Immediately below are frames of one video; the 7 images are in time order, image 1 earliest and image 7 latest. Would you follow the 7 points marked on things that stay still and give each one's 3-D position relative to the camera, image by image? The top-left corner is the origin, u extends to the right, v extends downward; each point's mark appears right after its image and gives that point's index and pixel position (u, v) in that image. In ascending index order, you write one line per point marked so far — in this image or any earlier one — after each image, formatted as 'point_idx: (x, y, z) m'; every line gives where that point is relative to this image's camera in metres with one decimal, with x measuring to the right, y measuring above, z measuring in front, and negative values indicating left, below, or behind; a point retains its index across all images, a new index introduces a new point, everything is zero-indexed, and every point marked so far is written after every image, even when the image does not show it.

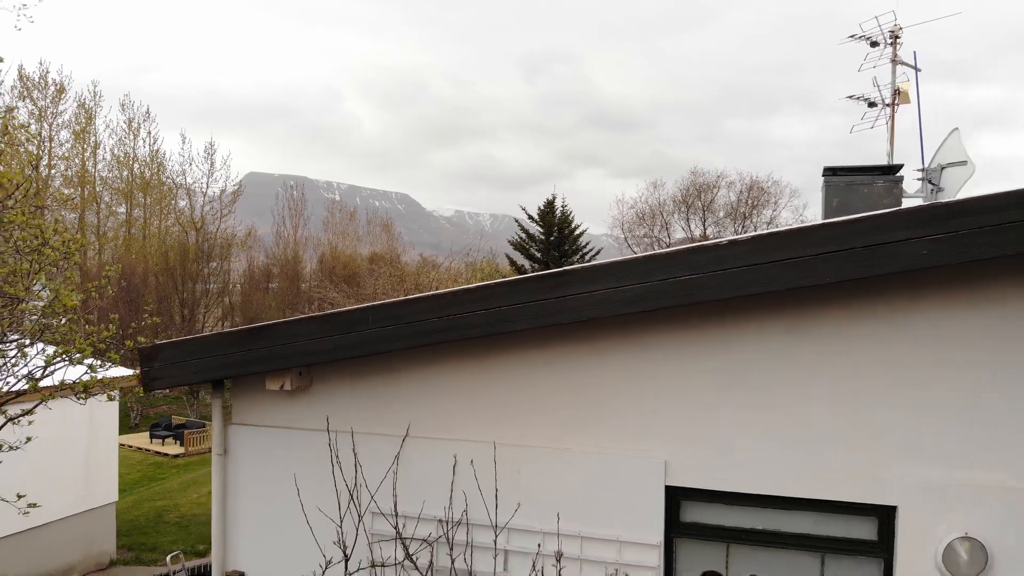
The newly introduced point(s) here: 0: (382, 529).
0: (-0.8, -1.5, +3.9) m
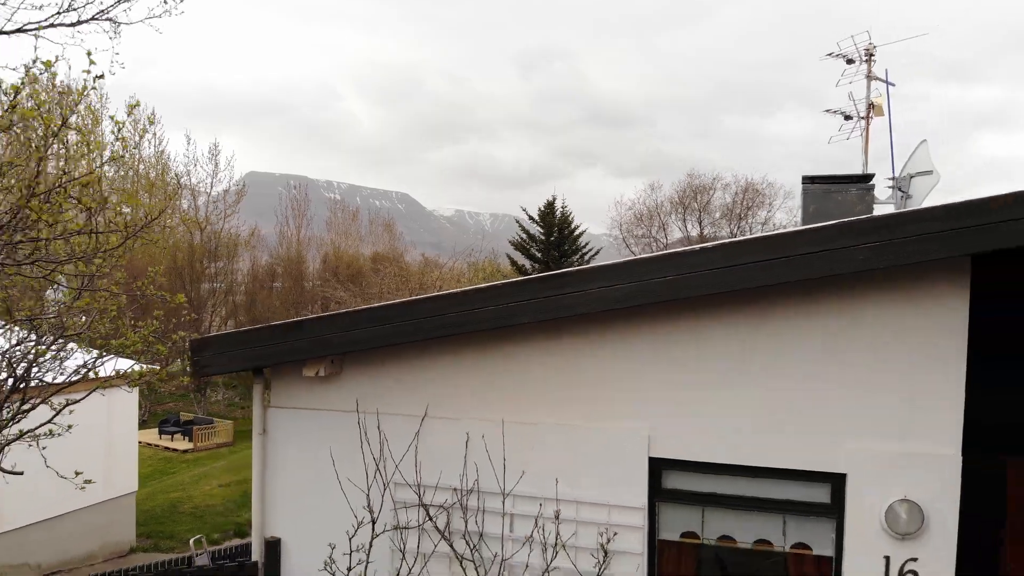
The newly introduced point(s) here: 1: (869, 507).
0: (-0.7, -1.5, +4.4) m
1: (+2.1, -1.3, +3.7) m
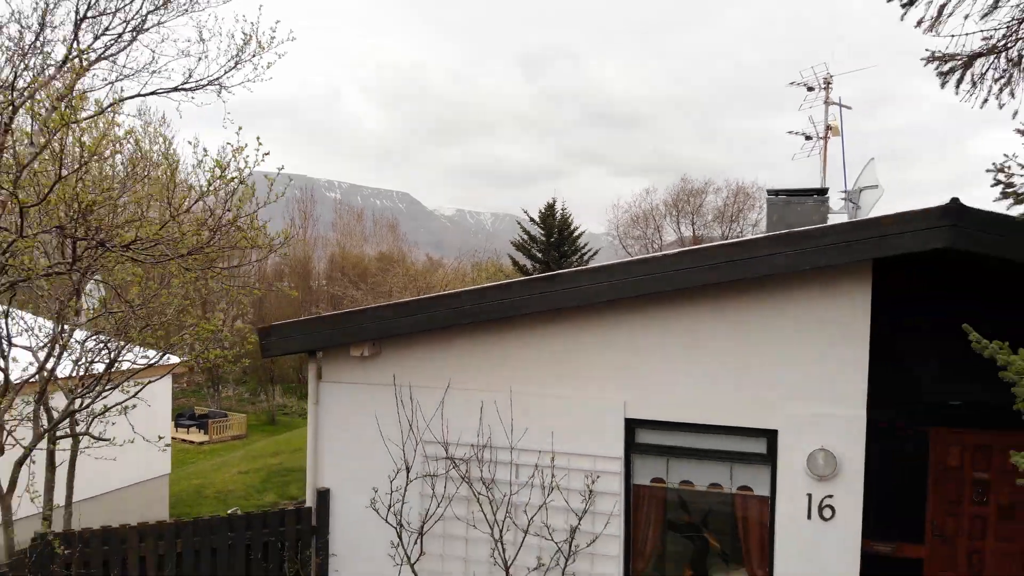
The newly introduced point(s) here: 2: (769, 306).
0: (-0.7, -1.4, +5.5) m
1: (+2.2, -1.3, +4.8) m
2: (+2.0, -0.1, +4.9) m
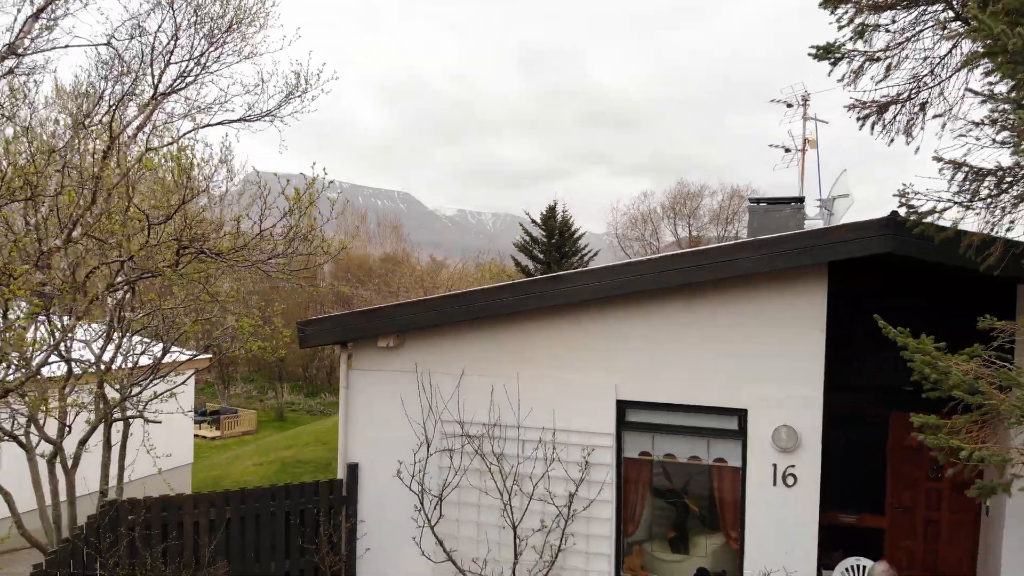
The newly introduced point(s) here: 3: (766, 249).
0: (-0.6, -1.4, +6.3) m
1: (+2.2, -1.3, +5.6) m
2: (+2.1, -0.1, +5.7) m
3: (+2.1, +0.3, +5.3) m
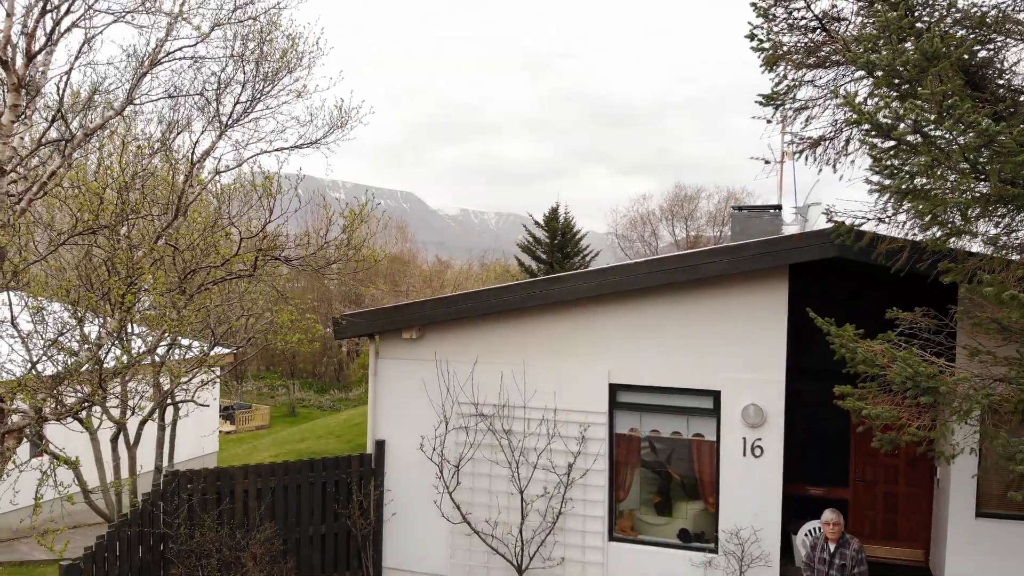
0: (-0.6, -1.4, +7.3) m
1: (+2.3, -1.3, +6.6) m
2: (+2.1, -0.1, +6.6) m
3: (+2.2, +0.3, +6.2) m
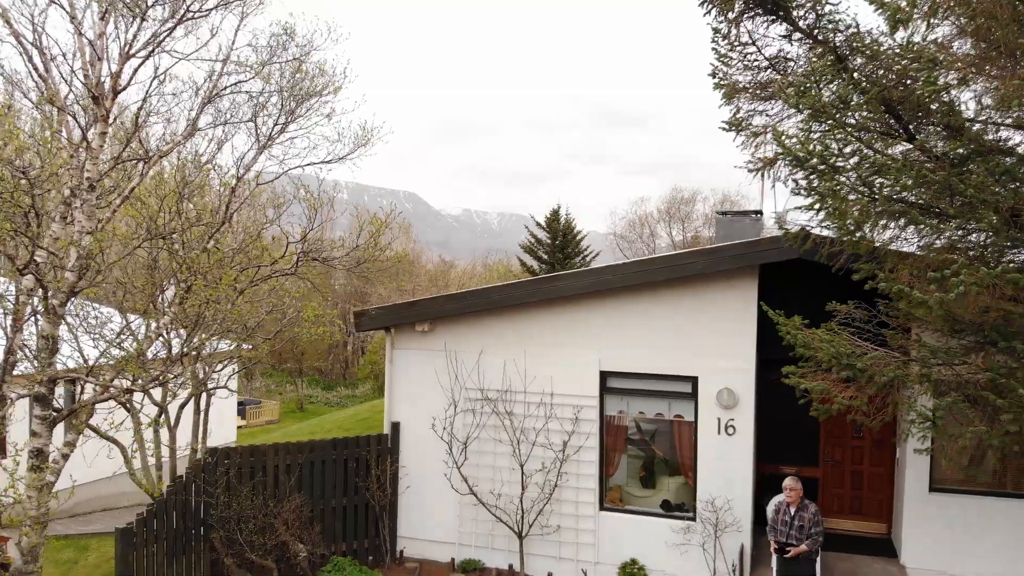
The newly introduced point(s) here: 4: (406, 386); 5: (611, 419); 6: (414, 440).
0: (-0.5, -1.4, +8.2) m
1: (+2.3, -1.2, +7.5) m
2: (+2.2, -0.1, +7.5) m
3: (+2.2, +0.4, +7.1) m
4: (-1.4, -1.3, +8.4) m
5: (+1.2, -1.6, +7.9) m
6: (-1.3, -2.0, +8.4) m
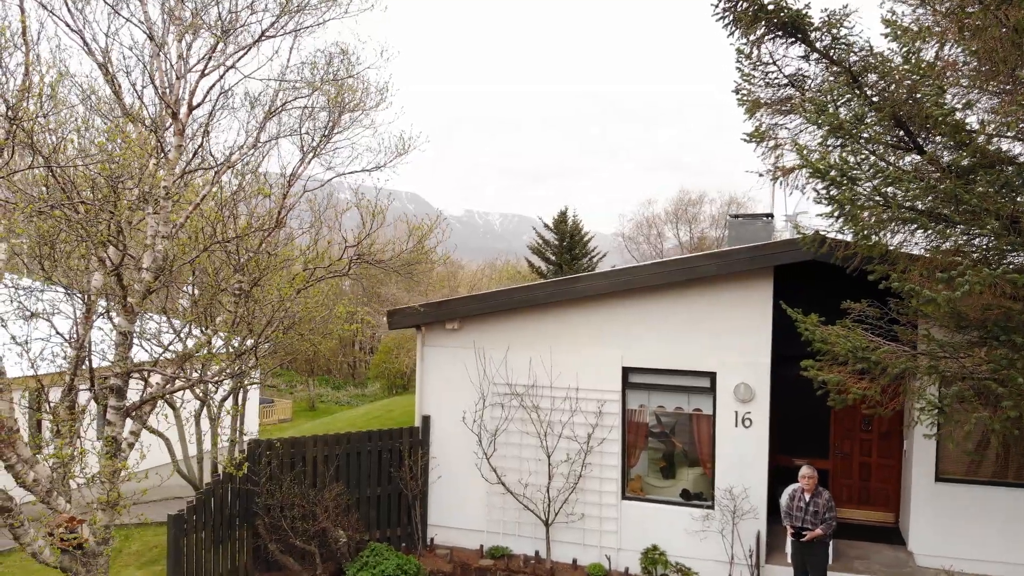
0: (-0.2, -1.4, +8.6) m
1: (+2.7, -1.2, +7.9) m
2: (+2.5, -0.1, +7.9) m
3: (+2.6, +0.4, +7.5) m
4: (-1.1, -1.3, +8.9) m
5: (+1.6, -1.6, +8.3) m
6: (-1.0, -2.1, +8.9) m
